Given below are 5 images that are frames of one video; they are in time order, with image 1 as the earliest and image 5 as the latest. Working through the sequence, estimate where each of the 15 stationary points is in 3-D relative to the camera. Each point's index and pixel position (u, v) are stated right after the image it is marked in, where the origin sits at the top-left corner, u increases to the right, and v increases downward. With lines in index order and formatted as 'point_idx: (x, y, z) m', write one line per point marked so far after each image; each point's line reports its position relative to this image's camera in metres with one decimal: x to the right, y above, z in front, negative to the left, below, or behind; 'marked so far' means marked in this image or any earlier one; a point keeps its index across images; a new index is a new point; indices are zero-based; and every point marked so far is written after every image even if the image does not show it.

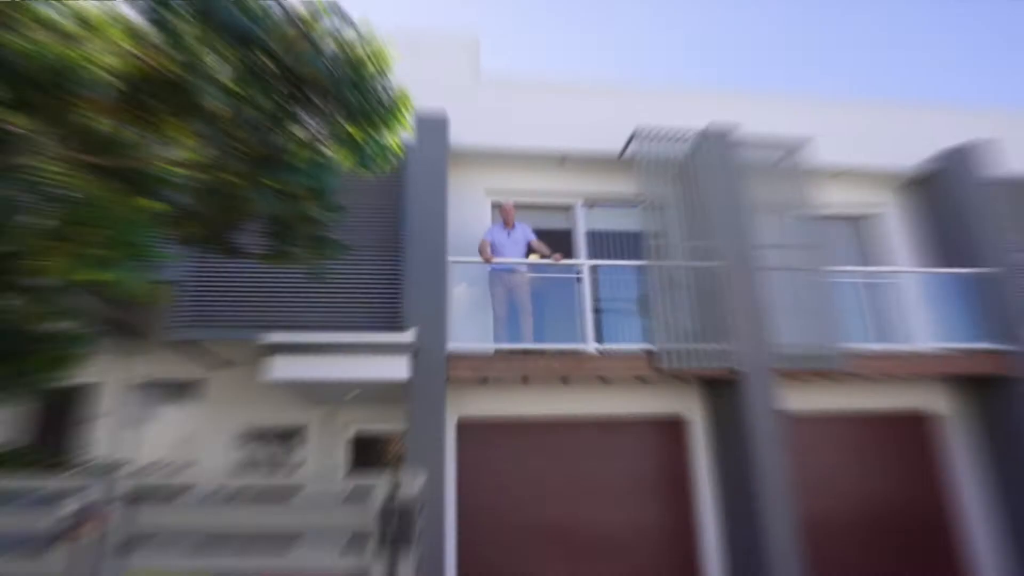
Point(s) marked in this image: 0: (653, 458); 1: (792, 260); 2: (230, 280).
0: (+1.7, -2.0, +6.1) m
1: (+3.2, +0.3, +6.1) m
2: (-2.9, +0.1, +5.2) m
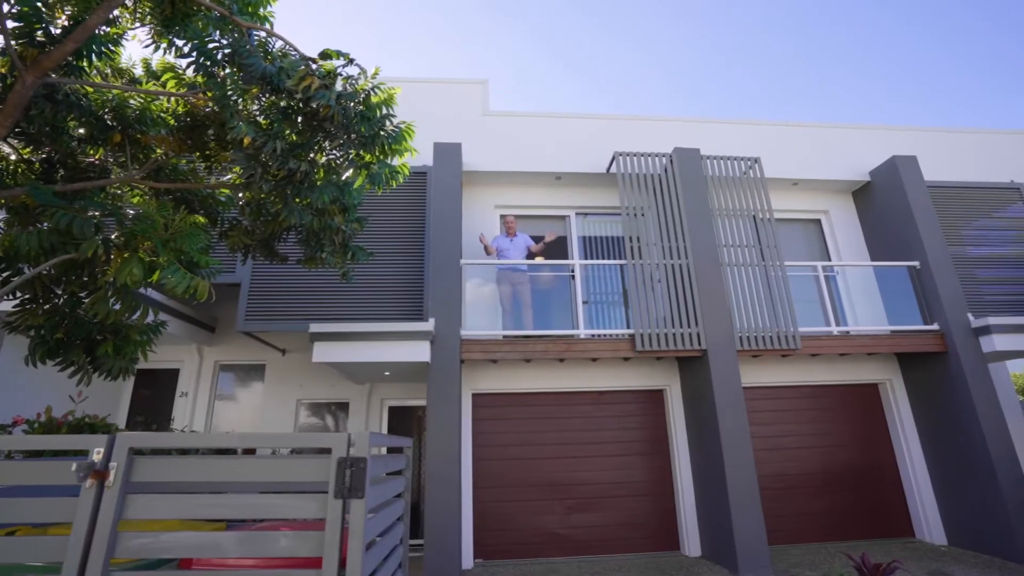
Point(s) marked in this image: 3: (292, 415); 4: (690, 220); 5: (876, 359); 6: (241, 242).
0: (+1.8, -1.9, +7.2) m
1: (+3.3, +0.4, +7.2) m
2: (-2.8, +0.1, +6.5) m
3: (-3.2, -1.8, +7.5) m
4: (+2.5, +0.9, +7.1) m
5: (+5.3, -1.0, +7.5) m
6: (-2.3, +0.4, +4.4) m
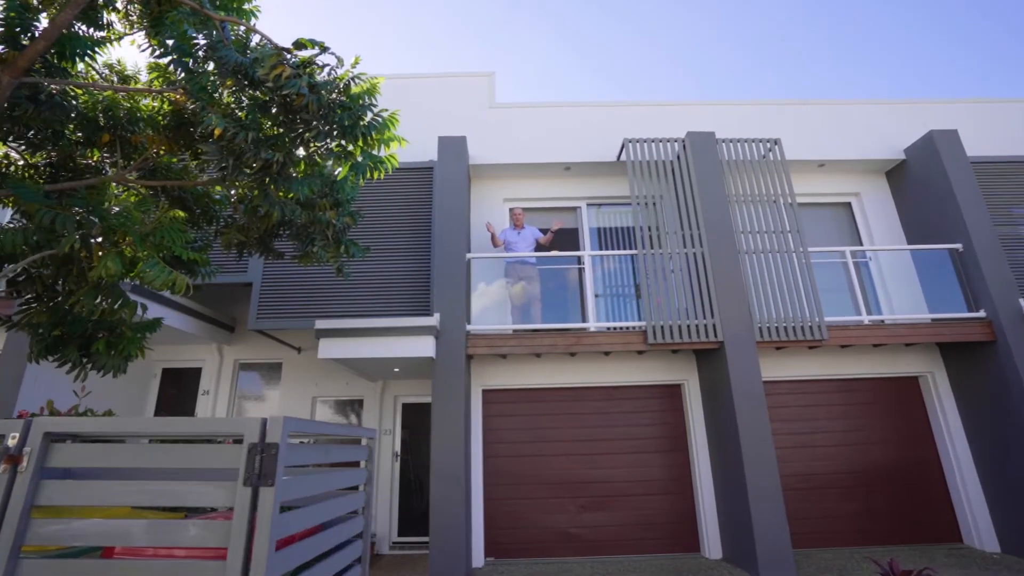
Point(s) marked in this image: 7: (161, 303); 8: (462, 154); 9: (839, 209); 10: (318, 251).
0: (+1.9, -1.8, +6.9) m
1: (+3.4, +0.6, +6.8) m
2: (-2.8, +0.1, +6.6) m
3: (-3.0, -1.8, +7.6) m
4: (+2.6, +1.1, +6.8) m
5: (+5.4, -0.8, +6.9) m
6: (-2.4, +0.4, +4.4) m
7: (-4.3, -0.2, +6.3) m
8: (-0.6, +1.8, +6.9) m
9: (+5.0, +1.2, +7.9) m
10: (-1.7, +0.3, +4.4) m
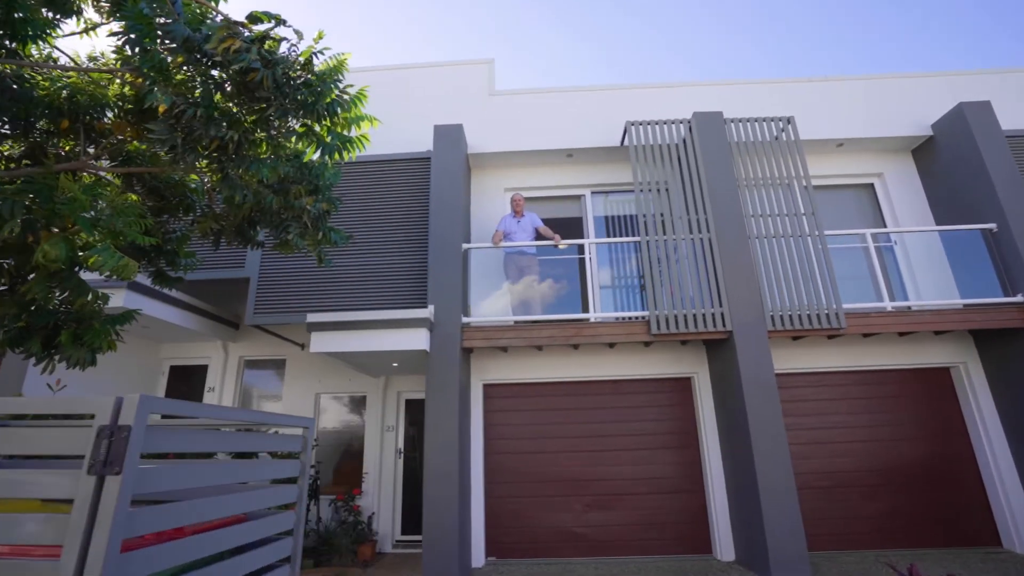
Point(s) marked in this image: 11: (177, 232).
0: (+2.0, -1.7, +6.6) m
1: (+3.4, +0.7, +6.4) m
2: (-2.8, +0.2, +6.5) m
3: (-2.9, -1.7, +7.5) m
4: (+2.6, +1.2, +6.5) m
5: (+5.4, -0.6, +6.5) m
6: (-2.5, +0.5, +4.3) m
7: (-4.3, -0.1, +6.3) m
8: (-0.7, +1.9, +6.7) m
9: (+5.0, +1.4, +7.4) m
10: (-1.8, +0.4, +4.3) m
11: (-2.8, +0.5, +4.3) m
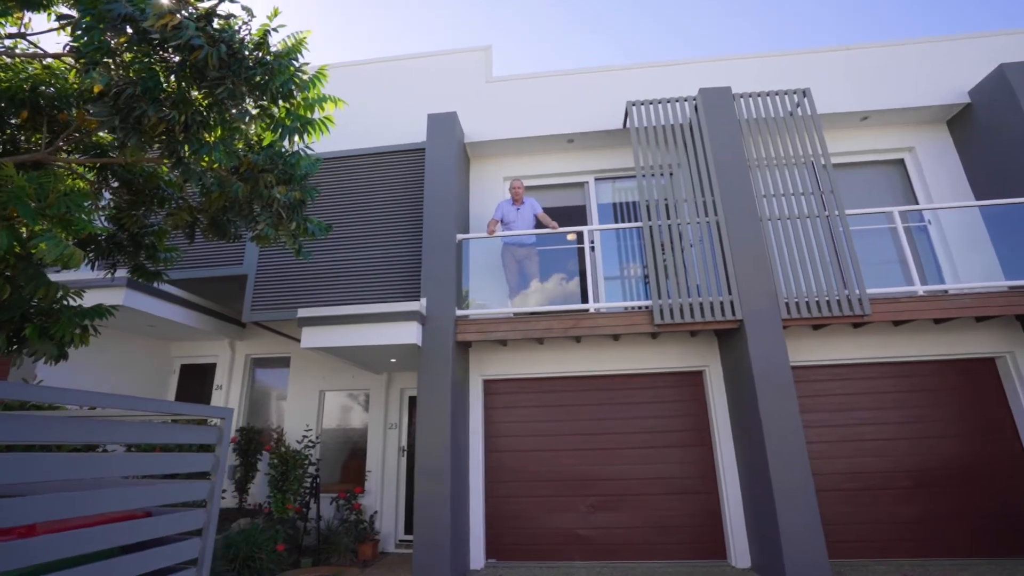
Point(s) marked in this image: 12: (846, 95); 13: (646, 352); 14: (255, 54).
0: (+2.0, -1.5, +6.2) m
1: (+3.3, +0.9, +6.0) m
2: (-2.8, +0.3, +6.4) m
3: (-2.9, -1.7, +7.5) m
4: (+2.5, +1.4, +6.1) m
5: (+5.4, -0.4, +5.8) m
6: (-2.7, +0.6, +4.3) m
7: (-4.3, -0.1, +6.3) m
8: (-0.7, +2.0, +6.5) m
9: (+5.0, +1.6, +6.8) m
10: (-2.0, +0.5, +4.1) m
11: (-3.0, +0.5, +4.3) m
12: (+4.3, +2.5, +6.6) m
13: (+1.6, -0.8, +6.4) m
14: (-1.7, +1.5, +3.3) m
